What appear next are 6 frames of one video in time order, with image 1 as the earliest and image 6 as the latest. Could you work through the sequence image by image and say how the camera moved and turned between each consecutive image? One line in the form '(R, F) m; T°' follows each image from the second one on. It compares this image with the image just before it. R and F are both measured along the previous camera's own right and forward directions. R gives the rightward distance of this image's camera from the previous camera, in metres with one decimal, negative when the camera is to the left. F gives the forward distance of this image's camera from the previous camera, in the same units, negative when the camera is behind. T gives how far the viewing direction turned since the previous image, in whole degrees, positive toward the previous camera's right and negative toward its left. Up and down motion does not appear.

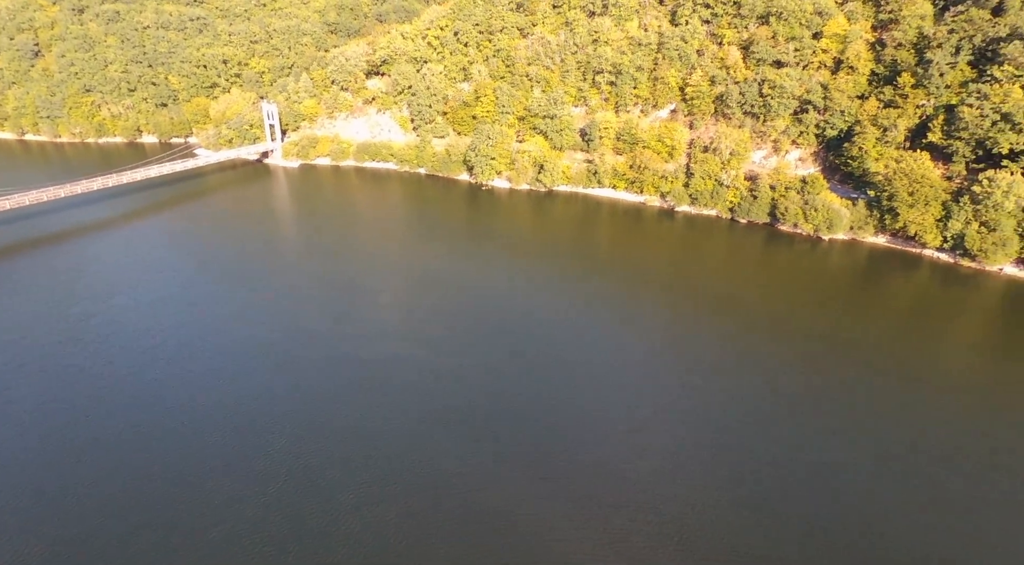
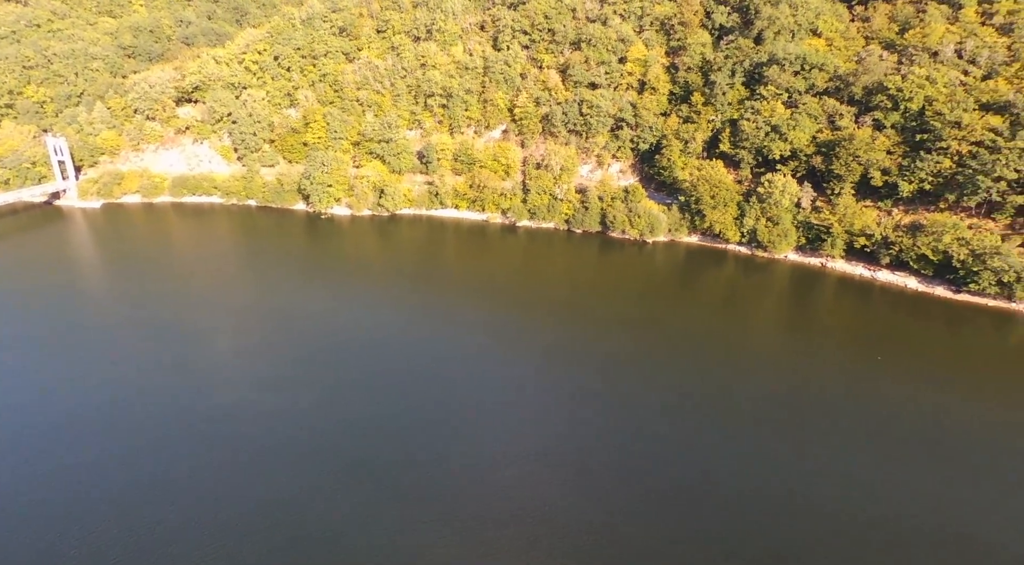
(-9.7, -1.7) m; +18°
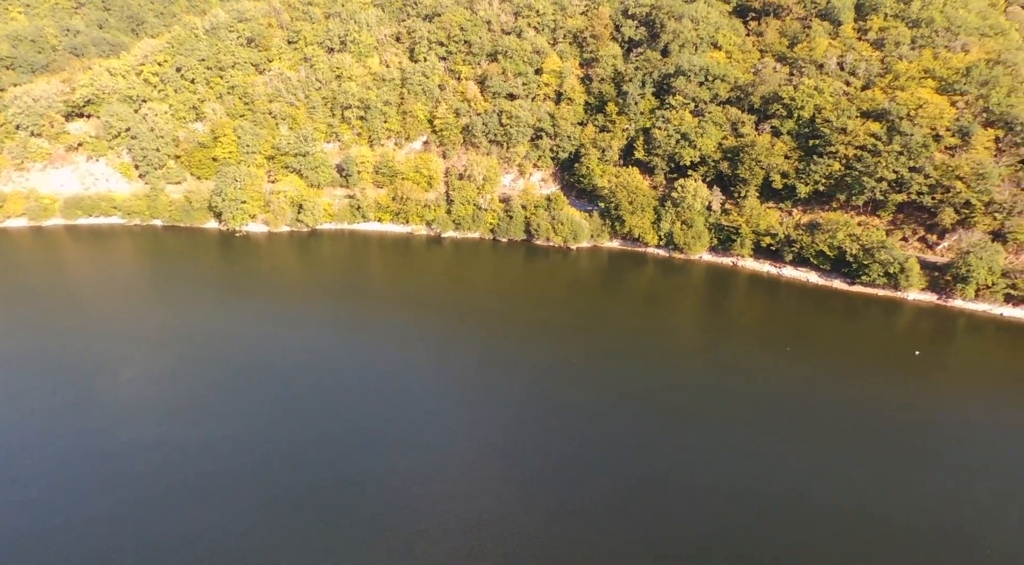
(-5.6, -0.2) m; +9°
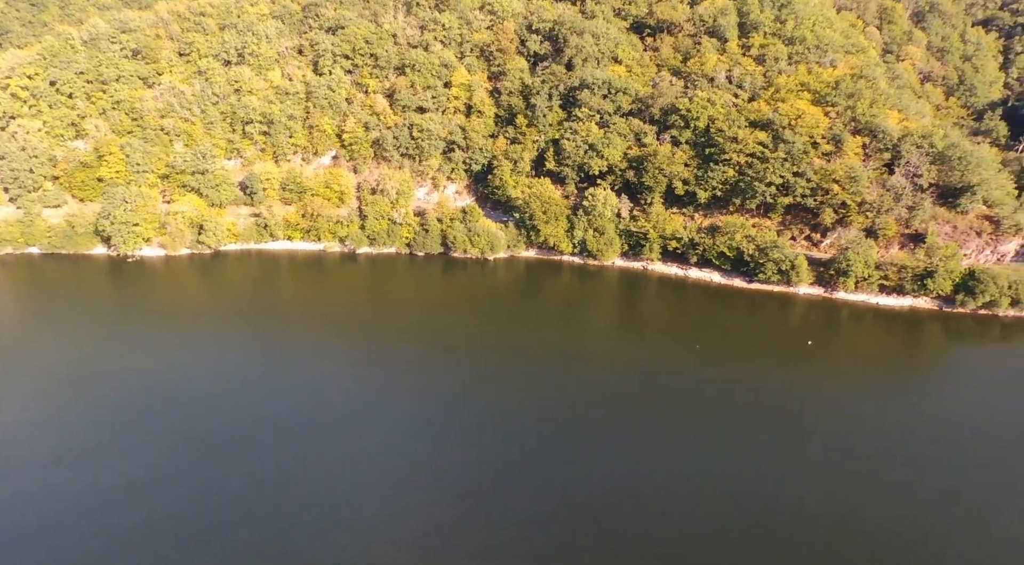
(-6.3, +0.2) m; +11°
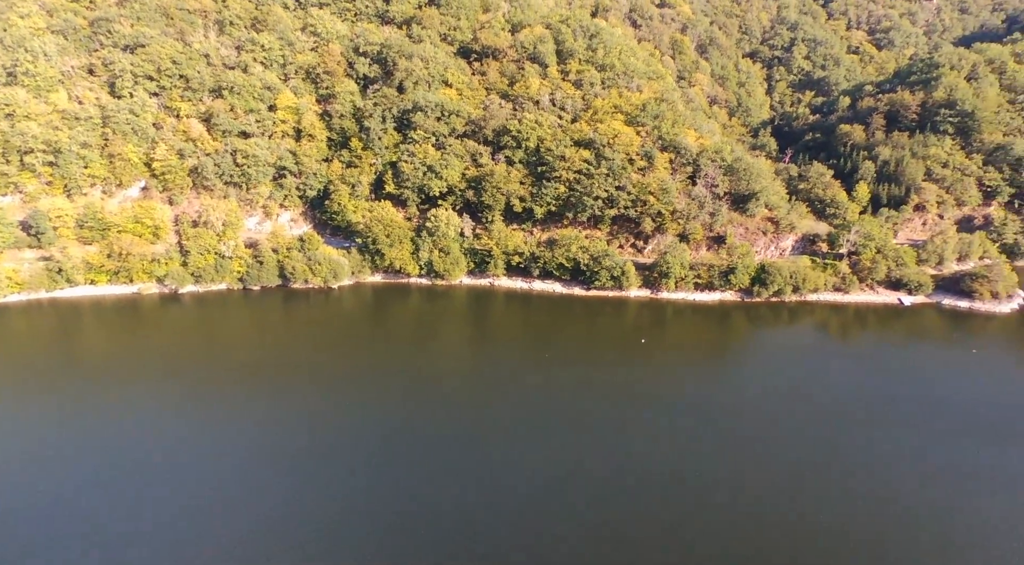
(-9.5, +1.5) m; +18°
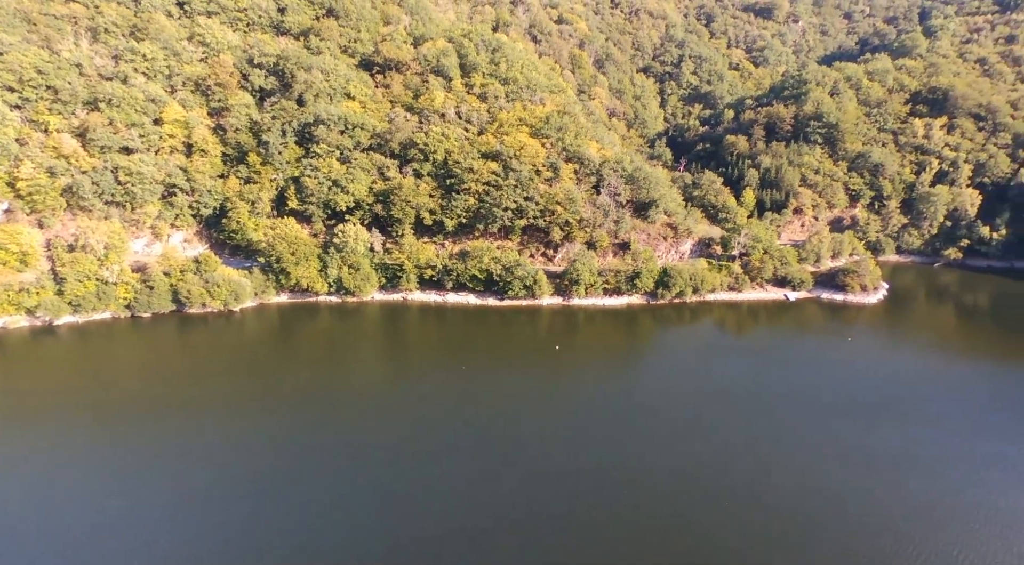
(-5.0, +1.8) m; +10°
